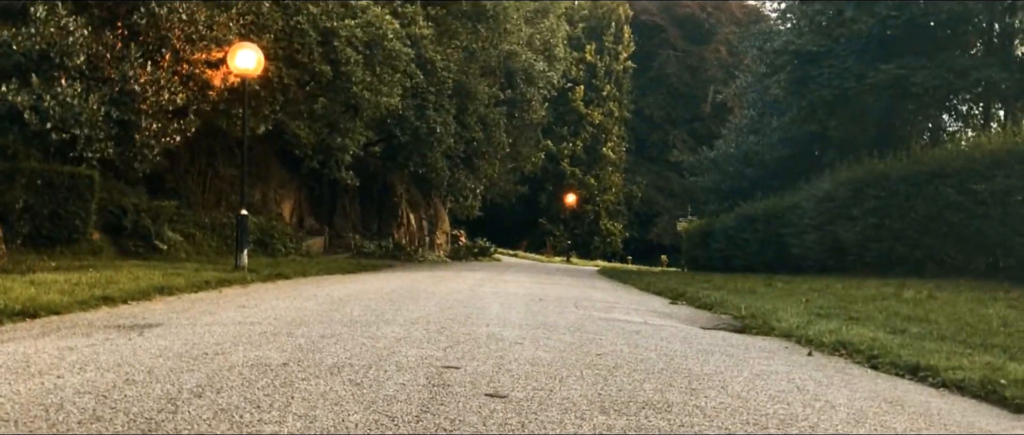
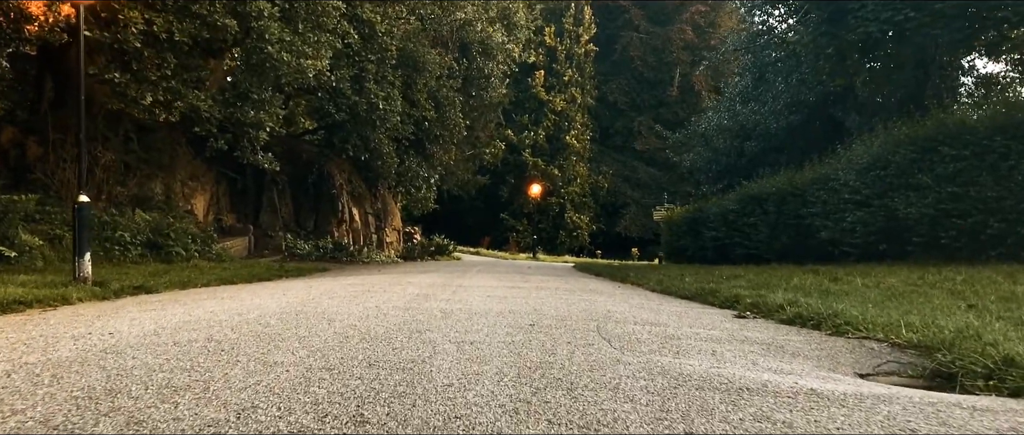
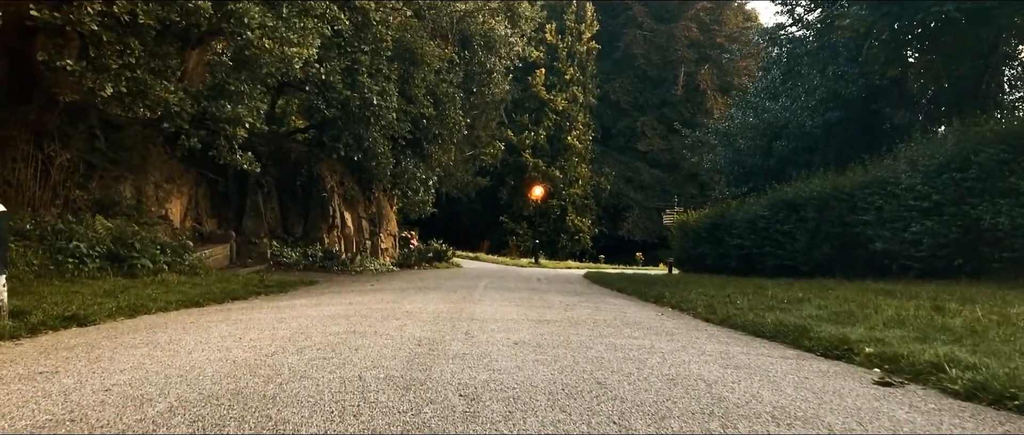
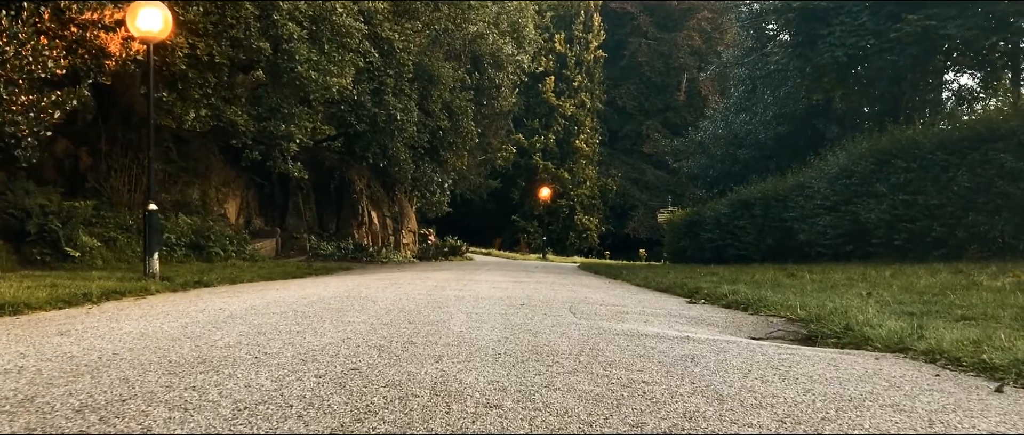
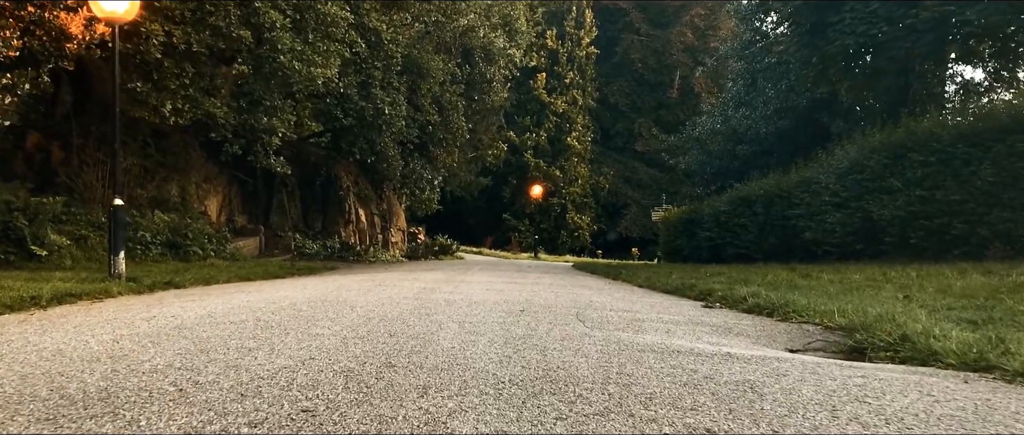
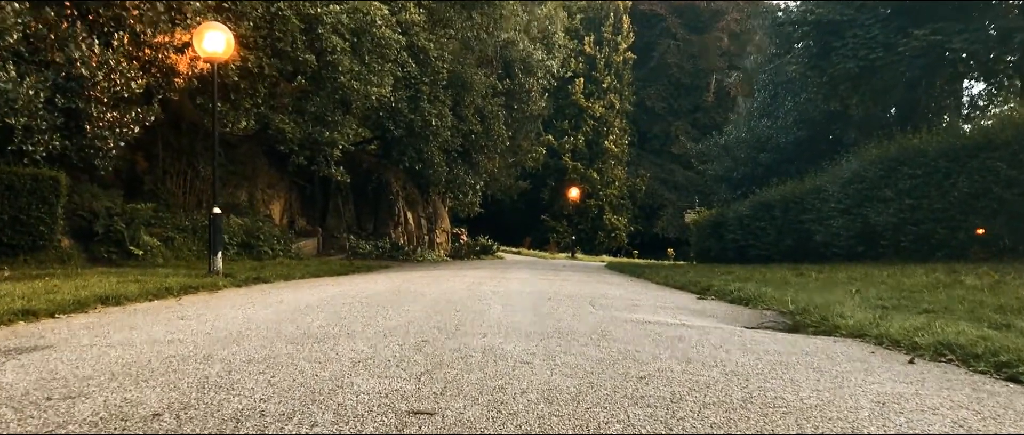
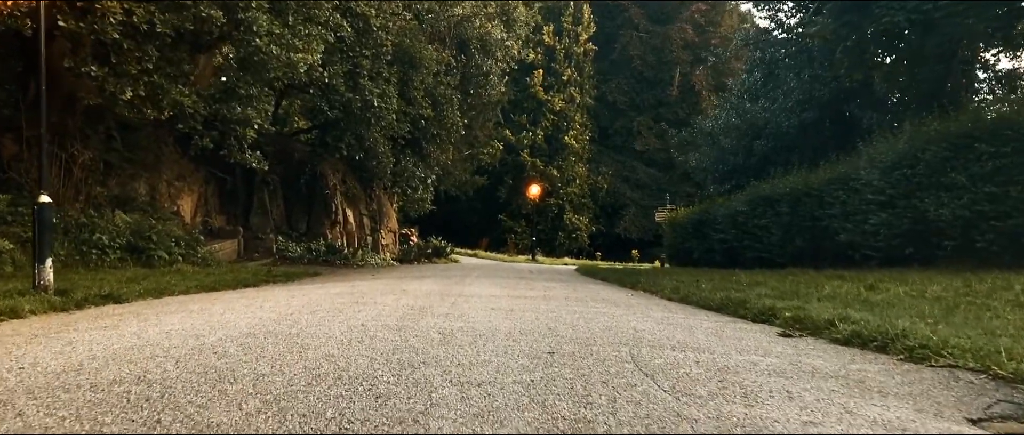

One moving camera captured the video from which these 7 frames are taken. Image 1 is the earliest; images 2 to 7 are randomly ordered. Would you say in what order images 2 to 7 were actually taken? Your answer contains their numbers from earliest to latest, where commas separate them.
6, 4, 5, 2, 7, 3
